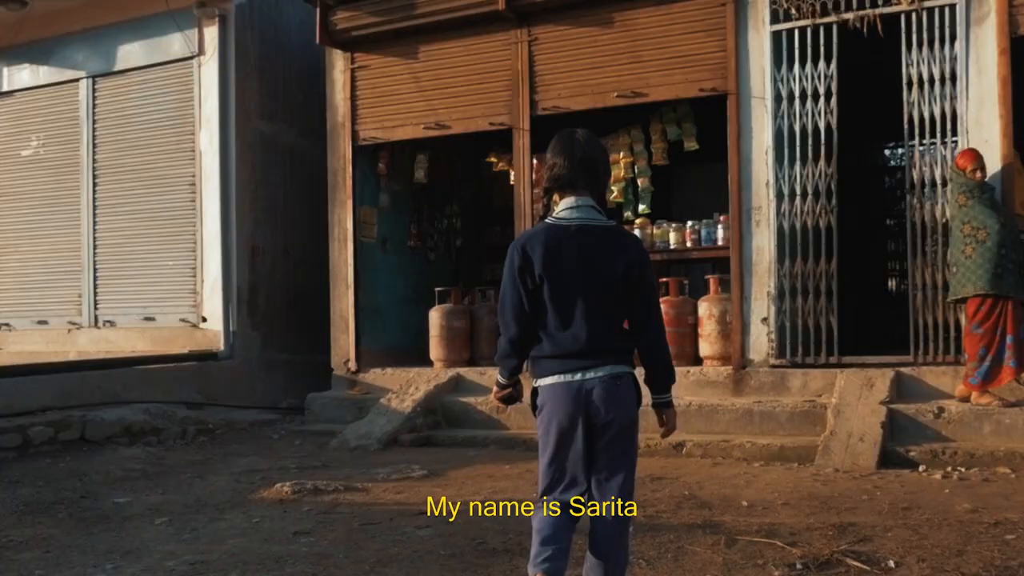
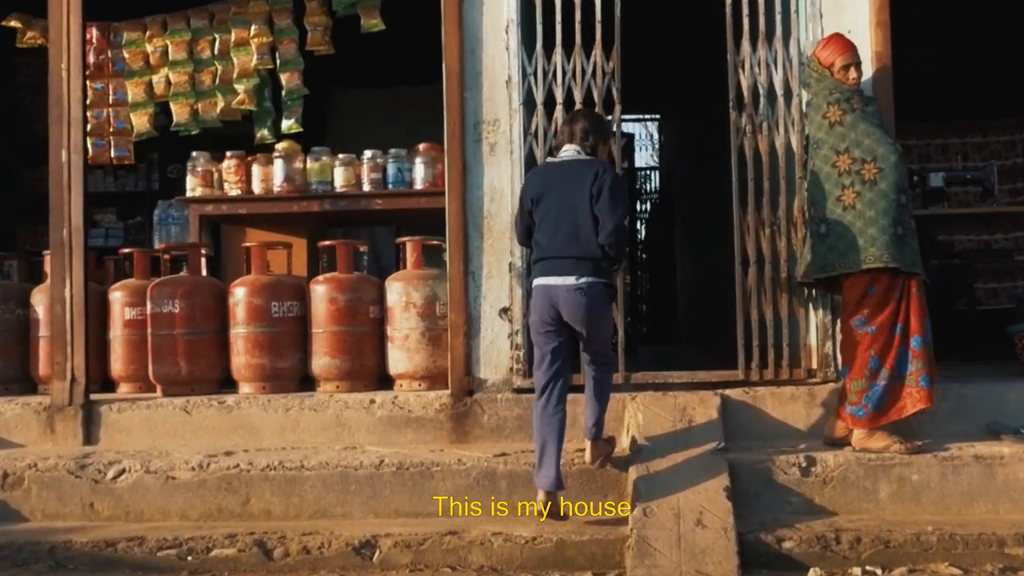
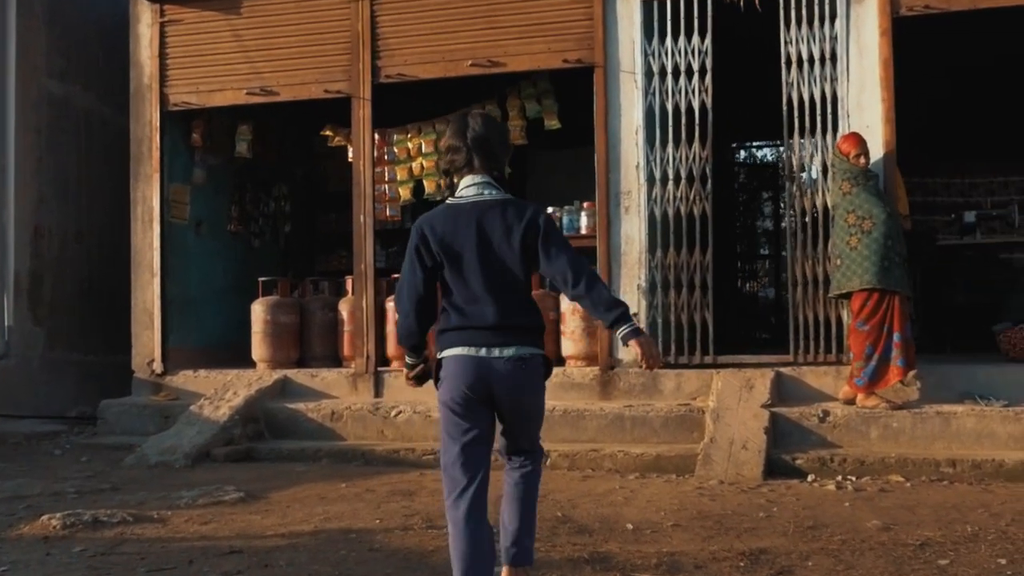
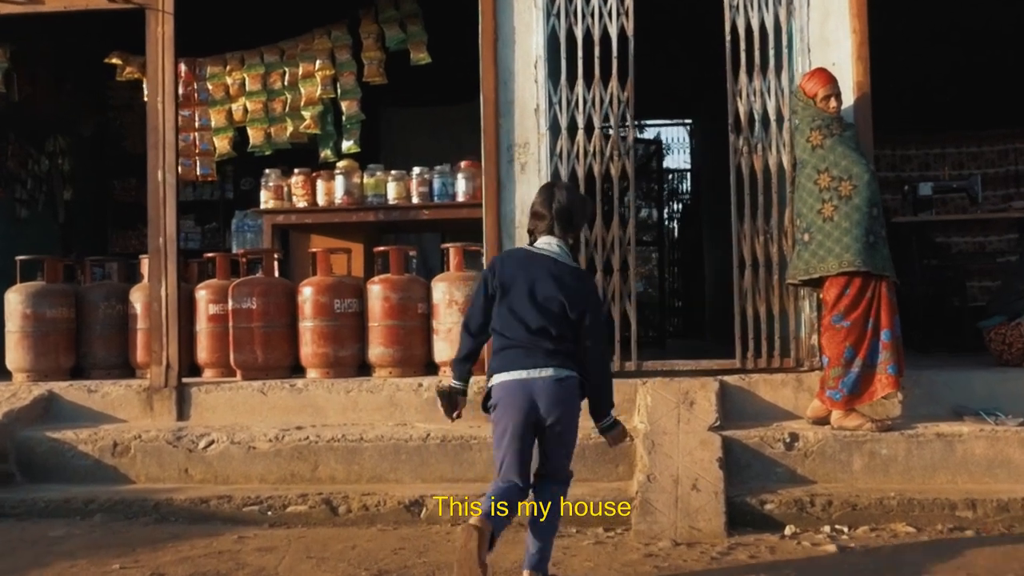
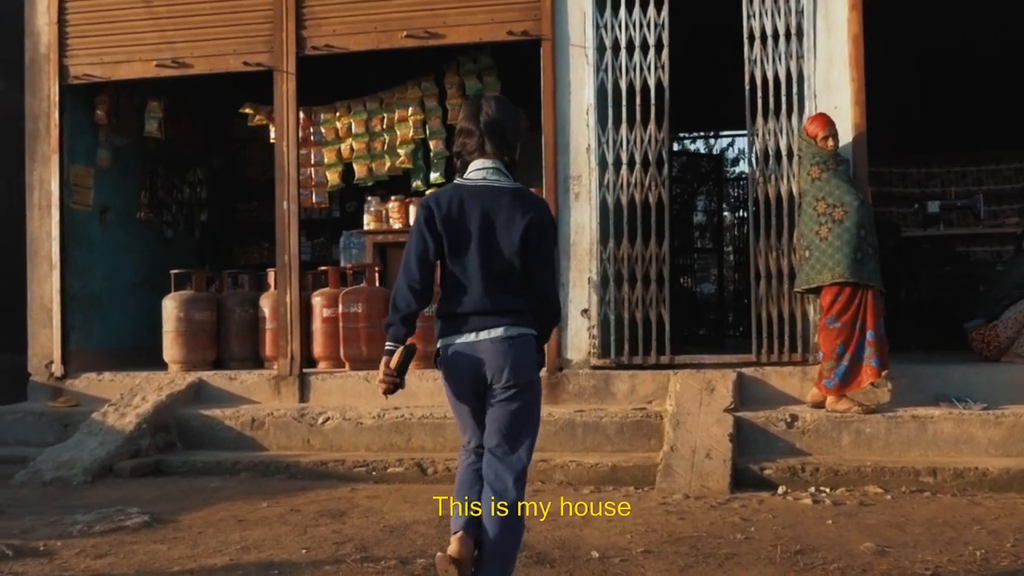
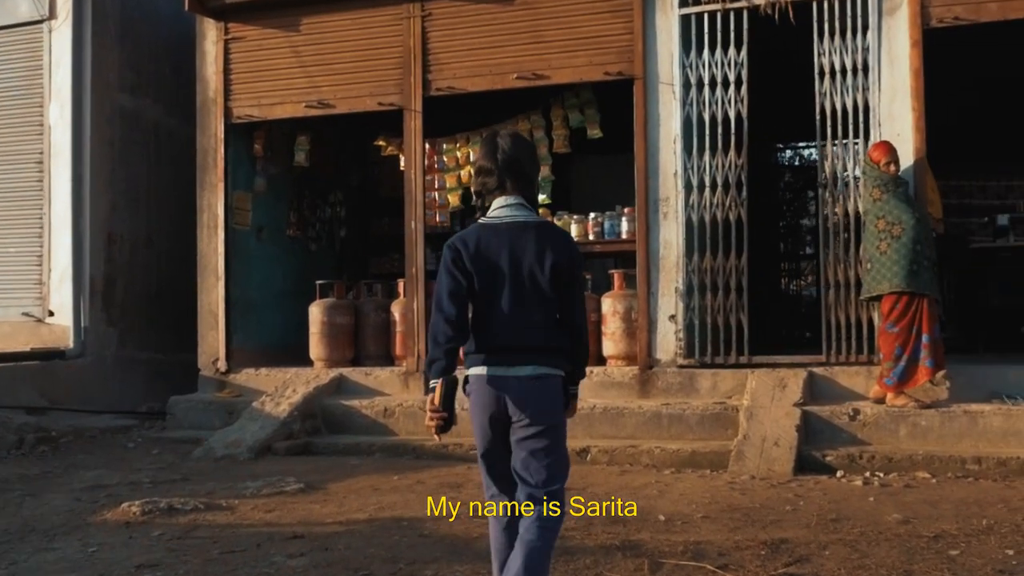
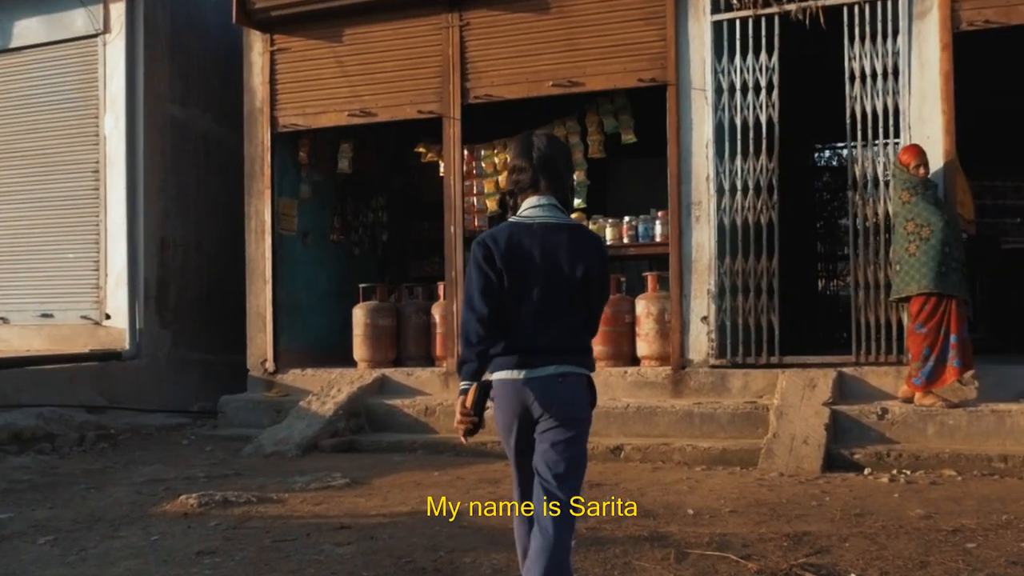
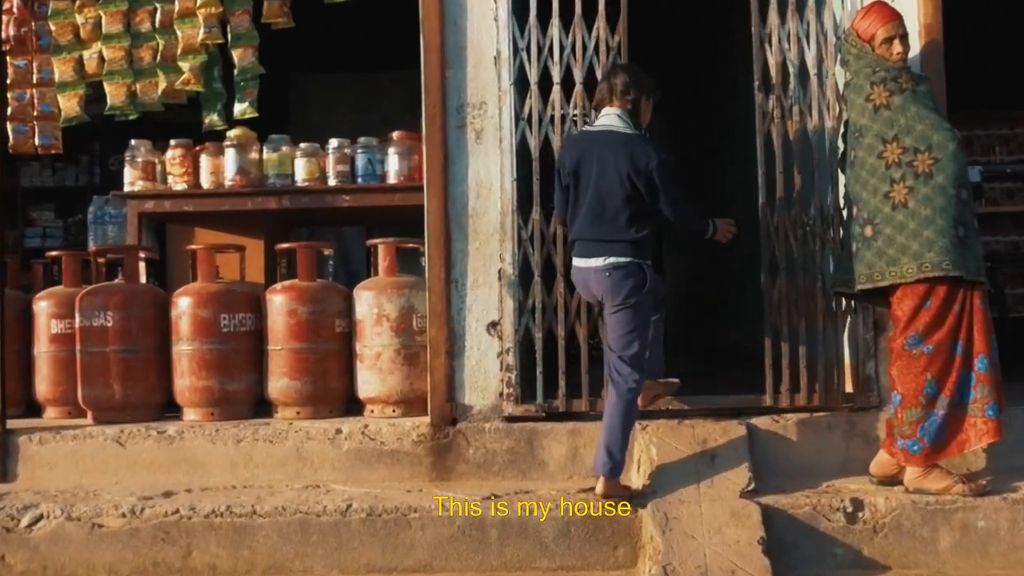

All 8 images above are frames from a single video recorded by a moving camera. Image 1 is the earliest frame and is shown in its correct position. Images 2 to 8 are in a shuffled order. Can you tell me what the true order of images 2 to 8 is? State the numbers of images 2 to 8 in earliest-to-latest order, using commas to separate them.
7, 6, 3, 5, 4, 2, 8
